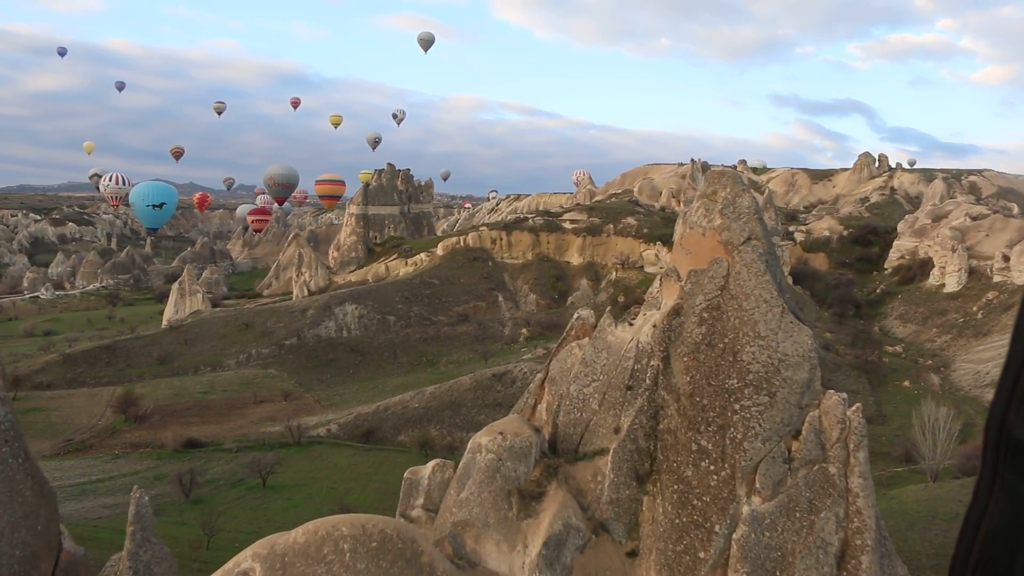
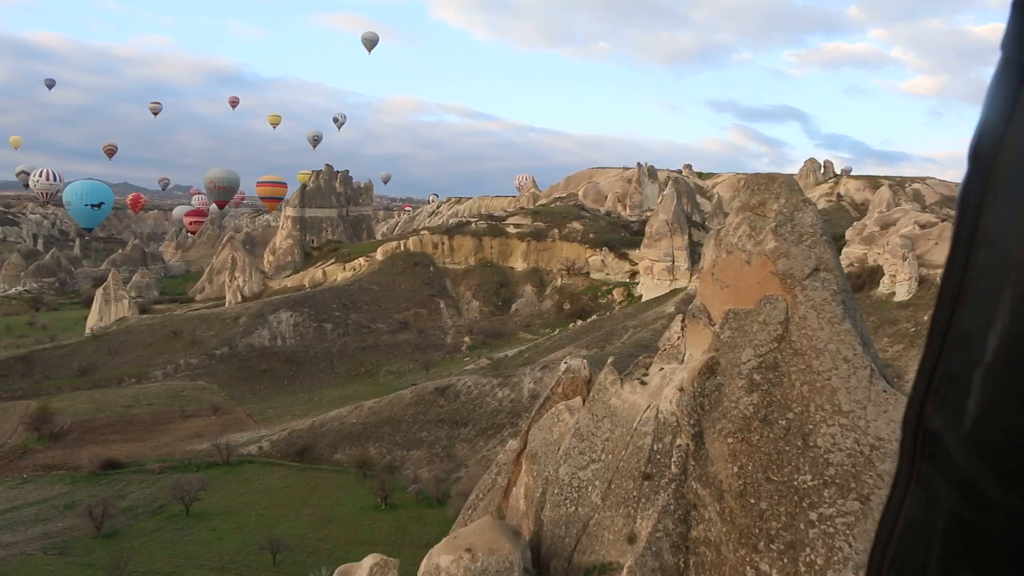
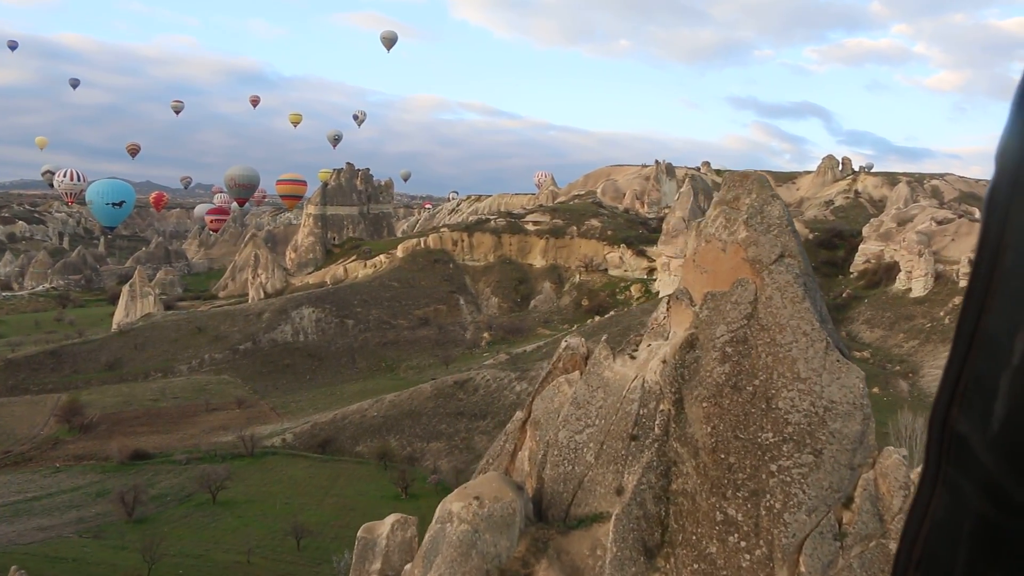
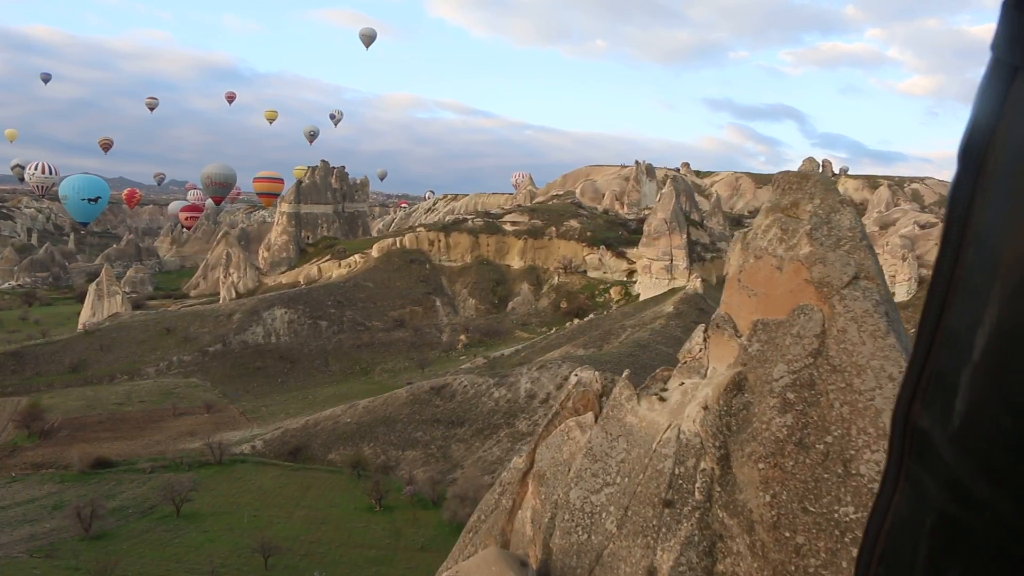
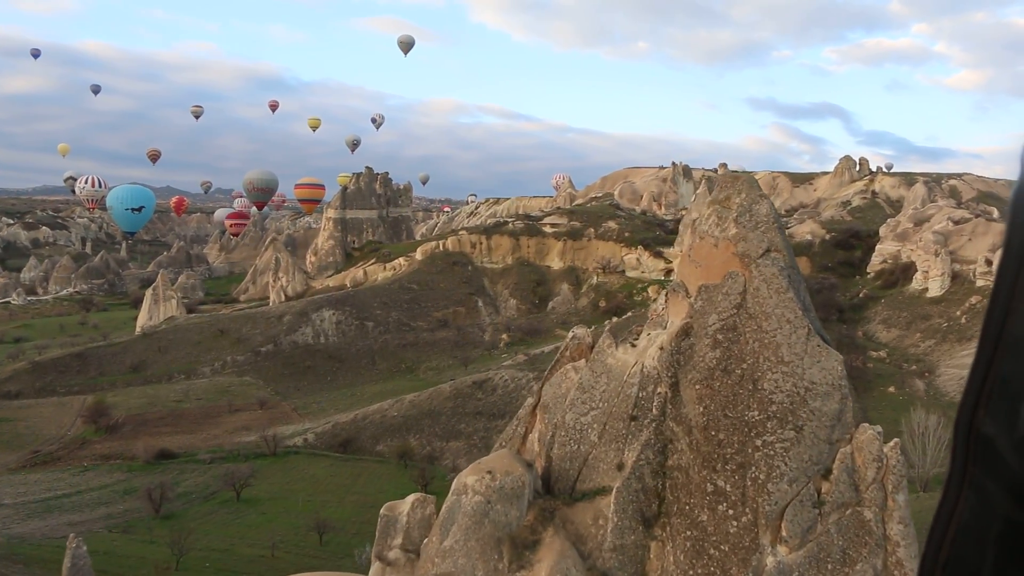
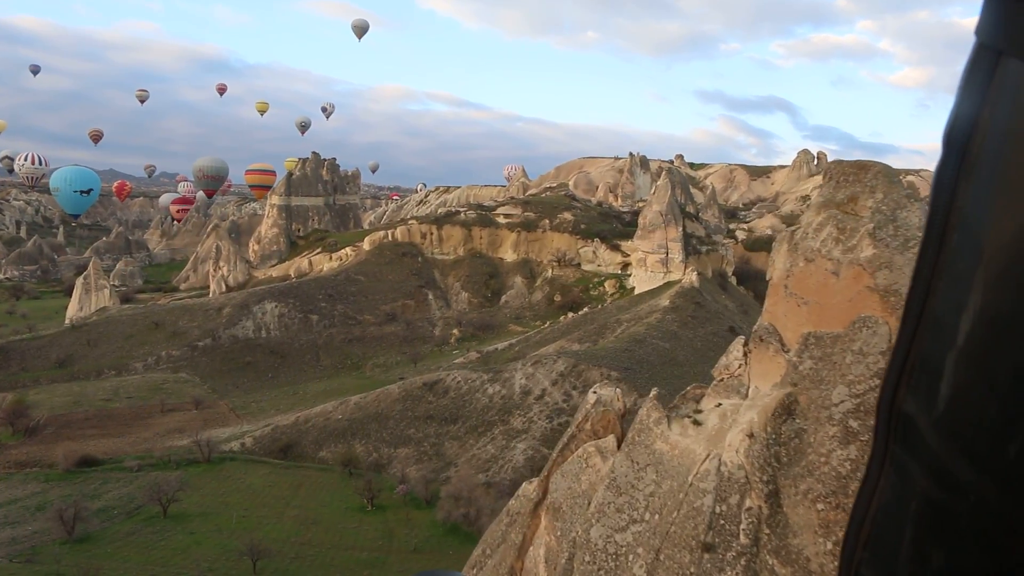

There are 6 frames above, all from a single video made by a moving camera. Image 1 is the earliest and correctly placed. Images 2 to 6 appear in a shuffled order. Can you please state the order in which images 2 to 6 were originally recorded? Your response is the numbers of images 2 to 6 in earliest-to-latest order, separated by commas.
5, 3, 2, 4, 6
